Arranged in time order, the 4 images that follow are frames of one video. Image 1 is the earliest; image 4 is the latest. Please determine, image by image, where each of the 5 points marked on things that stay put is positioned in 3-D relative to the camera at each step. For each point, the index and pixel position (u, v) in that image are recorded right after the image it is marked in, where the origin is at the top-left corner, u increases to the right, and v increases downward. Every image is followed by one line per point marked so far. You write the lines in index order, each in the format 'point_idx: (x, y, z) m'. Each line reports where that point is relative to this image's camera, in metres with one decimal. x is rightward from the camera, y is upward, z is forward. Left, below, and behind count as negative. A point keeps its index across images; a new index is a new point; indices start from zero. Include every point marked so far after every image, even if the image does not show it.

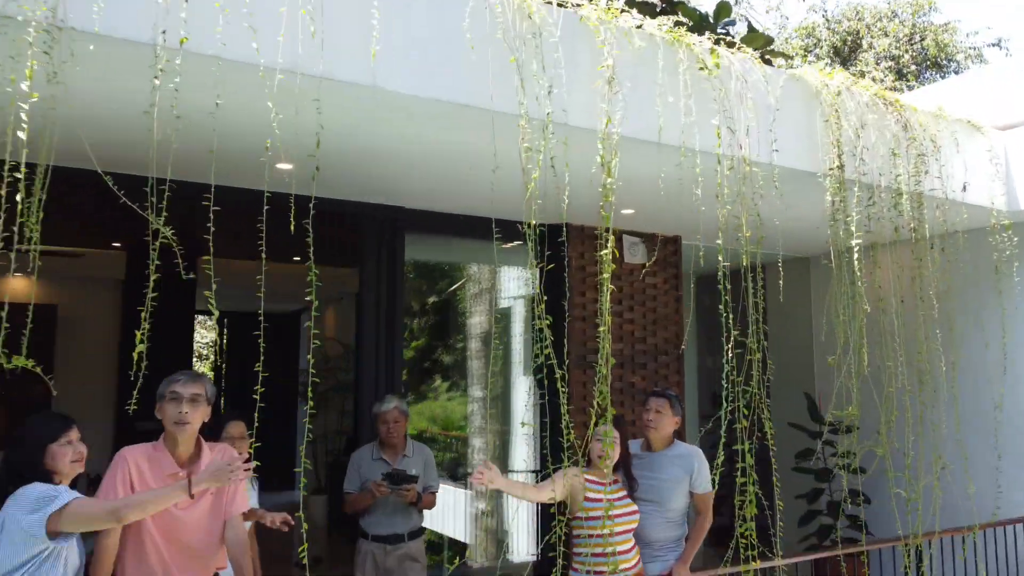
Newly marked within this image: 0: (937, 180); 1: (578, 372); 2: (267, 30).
0: (+2.5, +0.6, +4.1) m
1: (+0.5, -0.6, +4.8) m
2: (-0.8, +0.9, +2.4) m
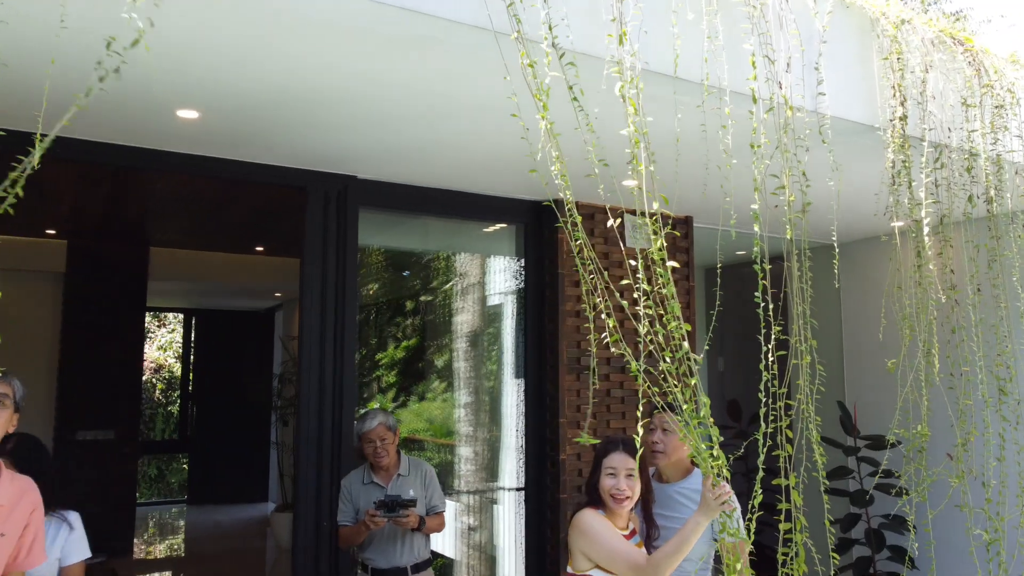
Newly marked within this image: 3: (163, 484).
0: (+2.3, +0.7, +3.3) m
1: (+0.3, -0.5, +4.0) m
2: (-1.0, +0.9, +1.6) m
3: (-4.7, -2.6, +9.7) m
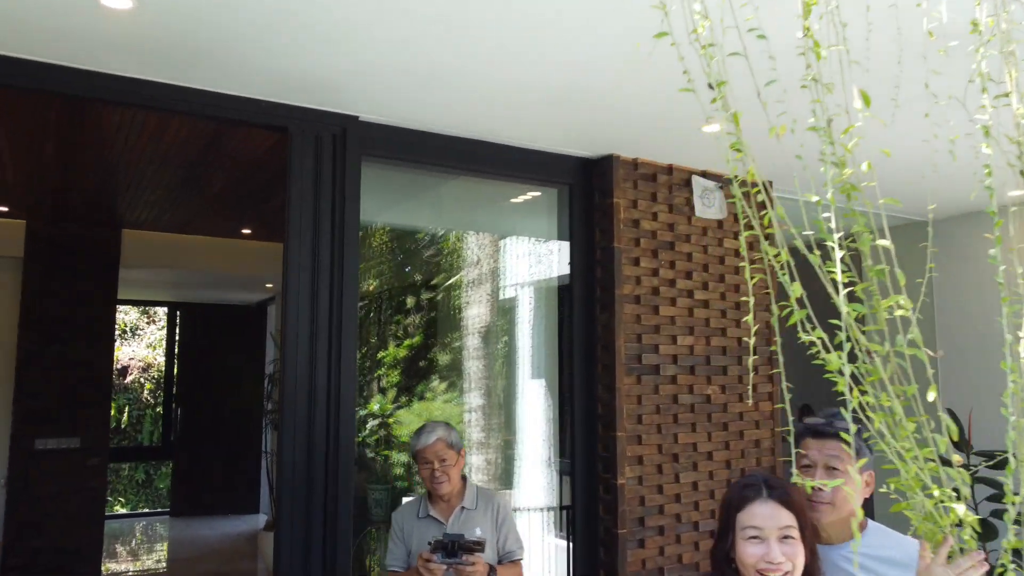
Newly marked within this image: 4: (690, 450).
0: (+2.5, +0.8, +2.4) m
1: (+0.5, -0.4, +3.2) m
2: (-0.8, +1.0, +0.7) m
3: (-4.5, -2.5, +8.8) m
4: (+0.8, -0.8, +3.3) m
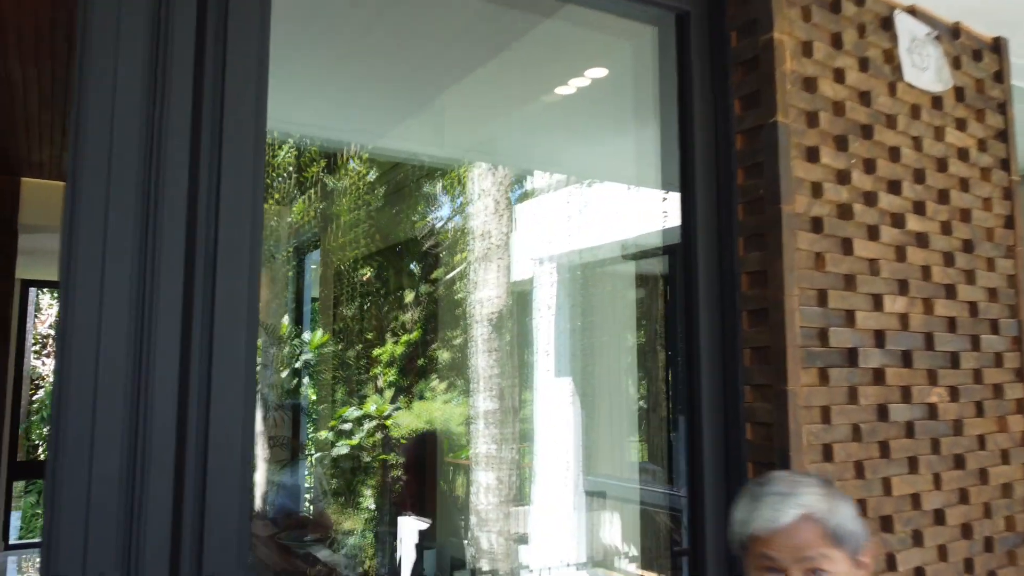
0: (+2.7, +1.0, +0.9) m
1: (+0.7, -0.2, +1.6) m
2: (-0.6, +1.2, -0.8) m
3: (-4.4, -2.3, +7.3) m
4: (+1.0, -0.6, +1.8) m
